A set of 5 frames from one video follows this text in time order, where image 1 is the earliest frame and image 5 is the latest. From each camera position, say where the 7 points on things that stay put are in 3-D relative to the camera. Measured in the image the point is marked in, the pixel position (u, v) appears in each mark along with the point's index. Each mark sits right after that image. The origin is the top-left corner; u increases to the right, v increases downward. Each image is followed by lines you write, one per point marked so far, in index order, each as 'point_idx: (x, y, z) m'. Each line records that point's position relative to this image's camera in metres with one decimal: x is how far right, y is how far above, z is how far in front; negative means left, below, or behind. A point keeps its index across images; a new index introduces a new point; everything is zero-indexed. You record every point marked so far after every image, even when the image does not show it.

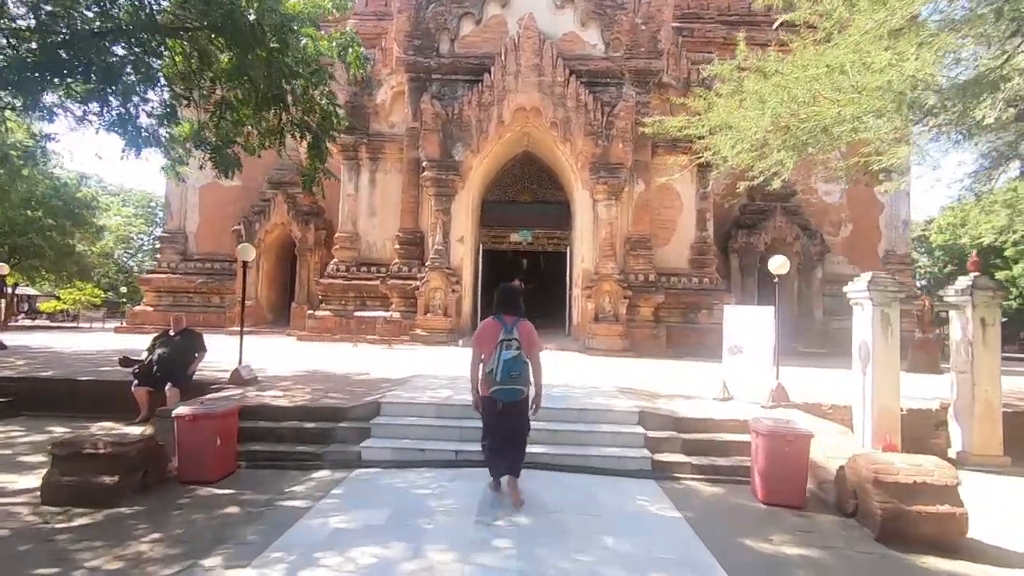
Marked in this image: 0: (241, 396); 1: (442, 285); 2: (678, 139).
0: (-2.7, -1.1, +5.4) m
1: (-1.5, +0.1, +11.8) m
2: (+3.9, +3.5, +12.7) m
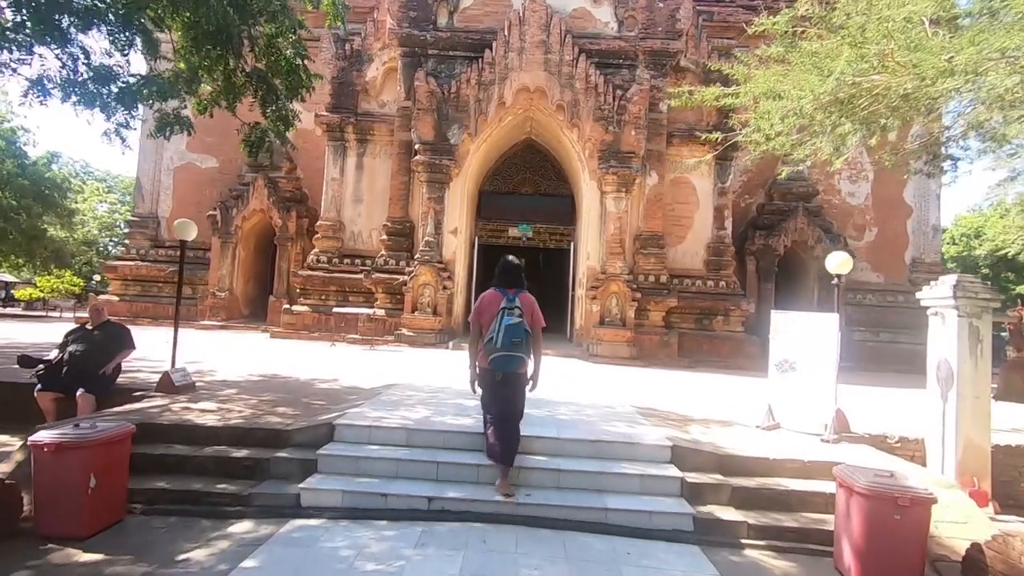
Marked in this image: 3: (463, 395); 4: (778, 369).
0: (-2.8, -1.0, +4.3) m
1: (-1.6, +0.1, +10.7) m
2: (+4.0, +3.5, +11.6) m
3: (-0.5, -1.0, +5.1) m
4: (+2.4, -0.7, +4.7) m
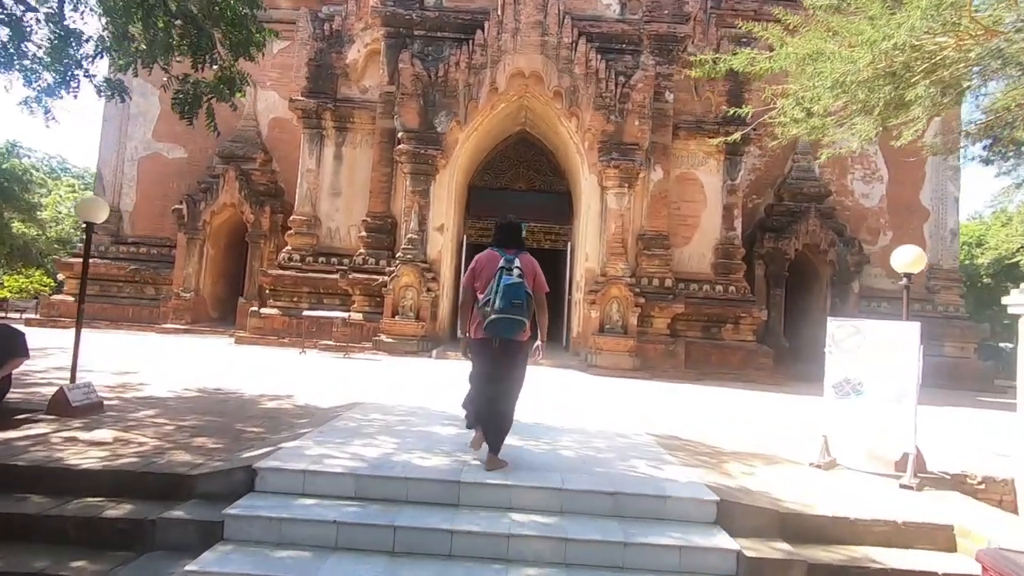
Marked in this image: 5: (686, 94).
0: (-2.8, -0.9, +3.2) m
1: (-1.8, +0.1, +9.7) m
2: (+3.8, +3.3, +10.8) m
3: (-0.6, -1.0, +4.1) m
4: (+2.3, -0.7, +3.8) m
5: (+3.6, +4.0, +11.0) m
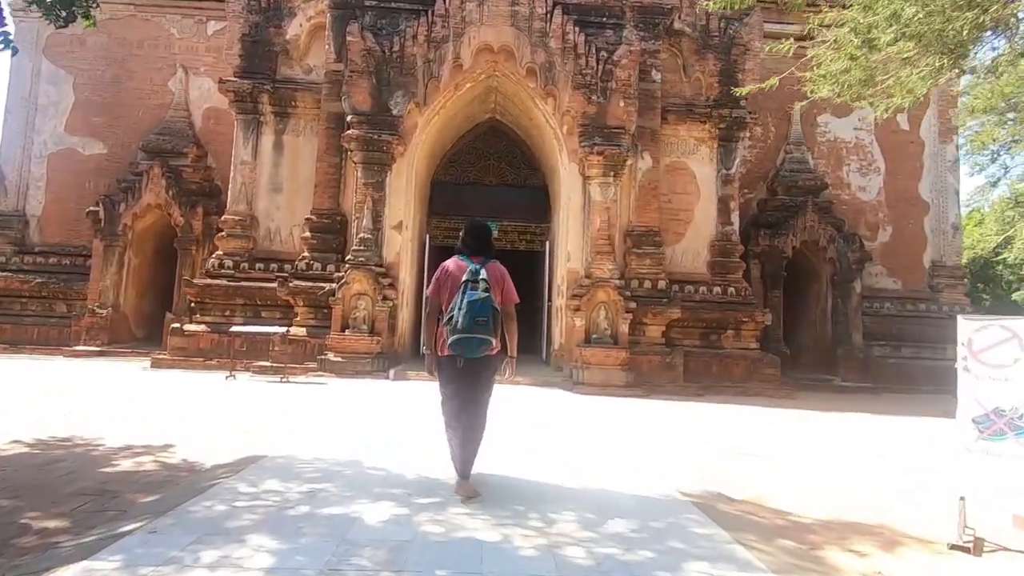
0: (-2.9, -0.9, +1.7) m
1: (-2.2, 0.0, +8.2) m
2: (+3.3, +3.3, +9.6) m
3: (-0.7, -1.0, +2.7) m
4: (+2.2, -0.7, +2.5) m
5: (+3.0, +3.9, +9.9) m
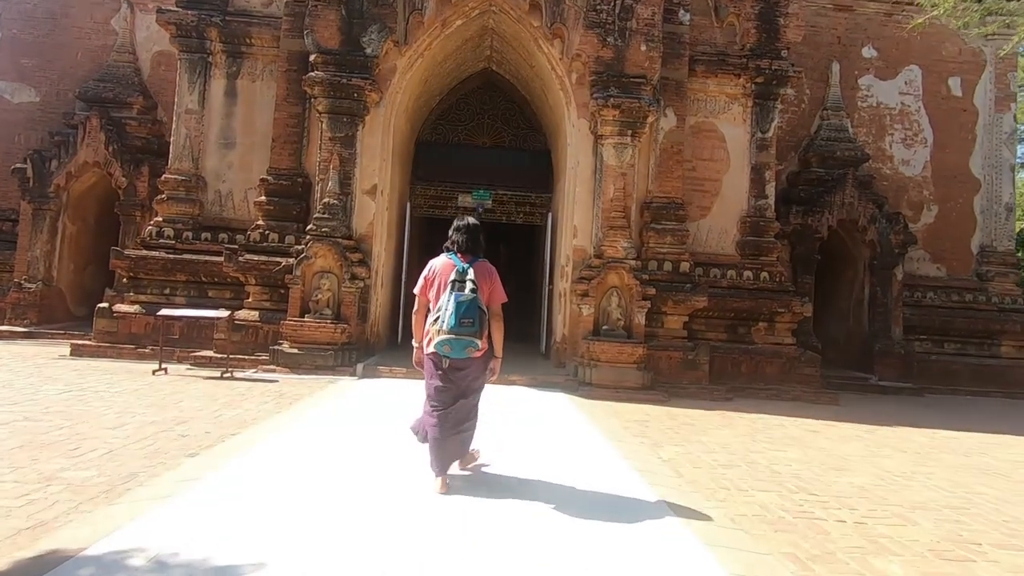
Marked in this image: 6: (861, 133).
0: (-3.0, -0.9, +0.3) m
1: (-2.3, +0.3, +6.8) m
2: (+3.2, +3.6, +8.1) m
3: (-0.7, -0.9, +1.3) m
4: (+2.1, -0.7, +1.2) m
5: (+3.0, +4.2, +8.3) m
6: (+6.9, +3.0, +10.5) m
